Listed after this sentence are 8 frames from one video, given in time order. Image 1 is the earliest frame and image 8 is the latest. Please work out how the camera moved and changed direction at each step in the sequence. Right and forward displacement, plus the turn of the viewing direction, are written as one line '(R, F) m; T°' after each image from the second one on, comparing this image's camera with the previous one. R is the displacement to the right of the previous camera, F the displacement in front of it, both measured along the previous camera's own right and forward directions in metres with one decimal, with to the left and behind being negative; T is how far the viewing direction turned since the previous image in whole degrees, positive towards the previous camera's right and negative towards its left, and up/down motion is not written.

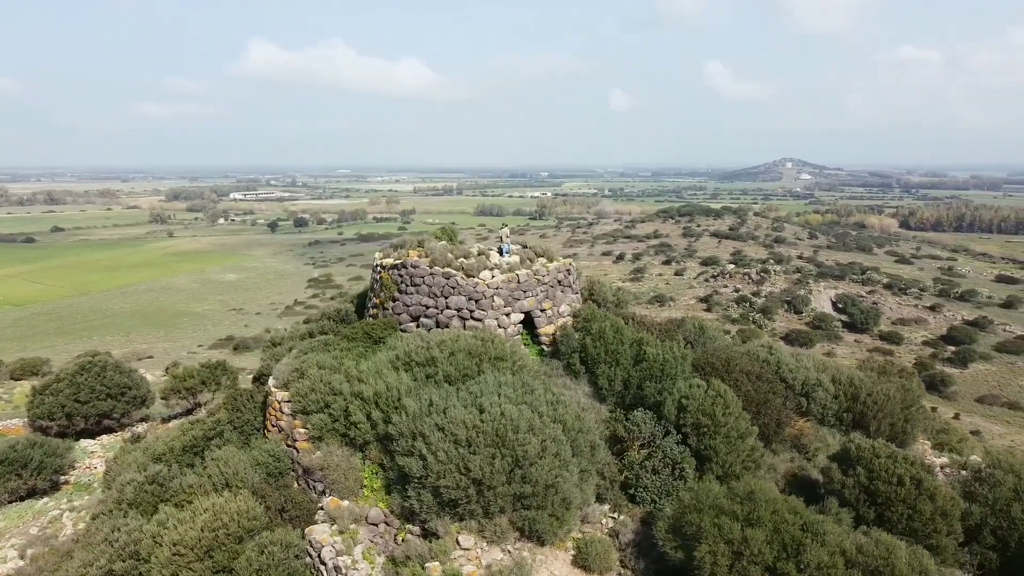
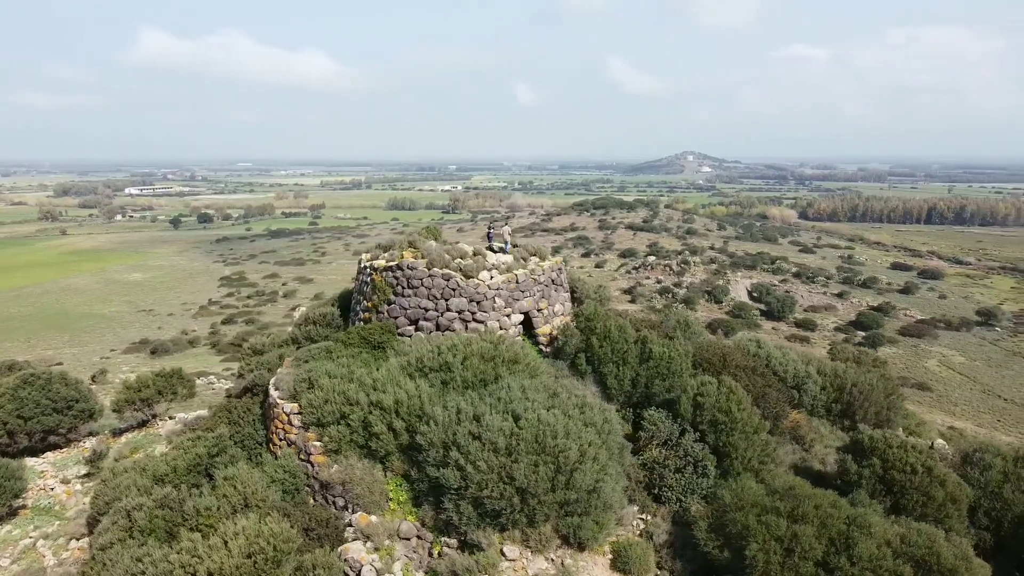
(-1.4, +0.3) m; +6°
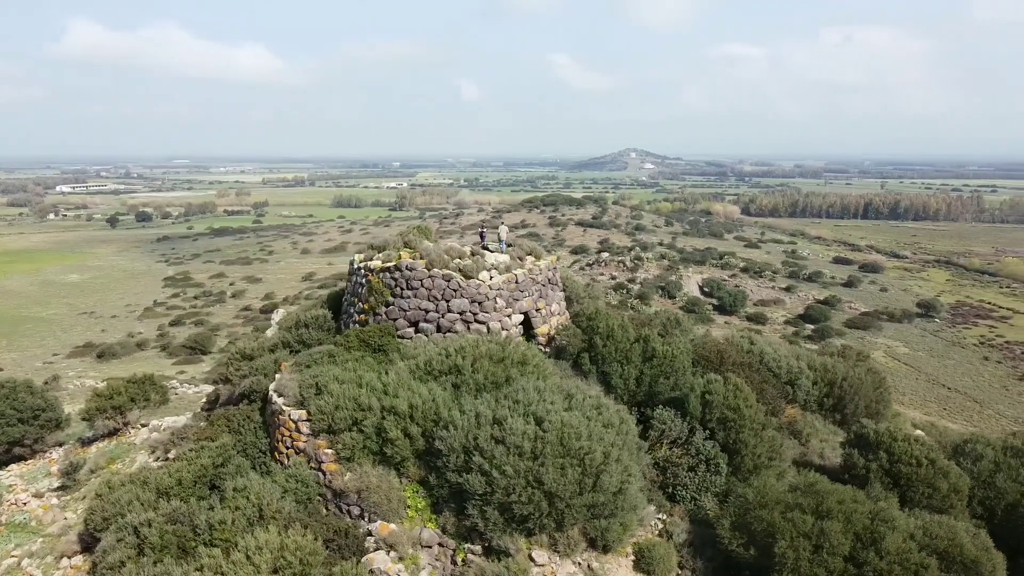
(-0.8, +0.2) m; +4°
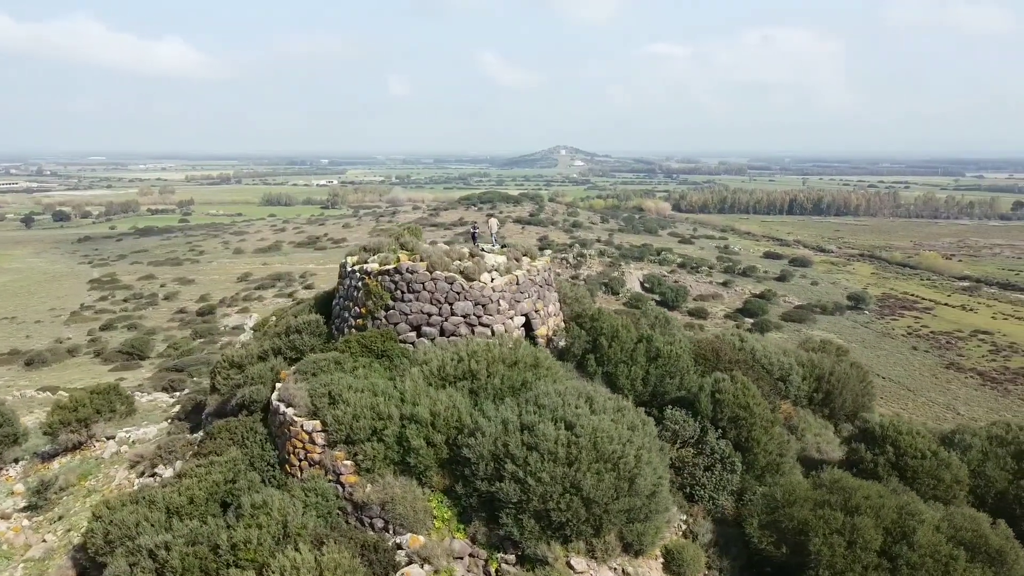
(-1.0, +0.2) m; +5°
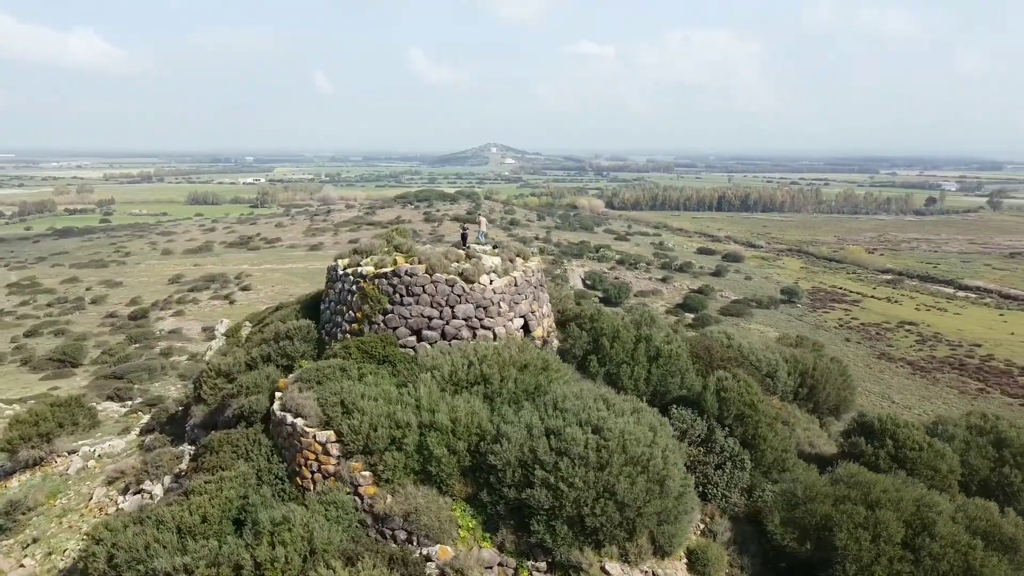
(-1.0, +0.2) m; +5°
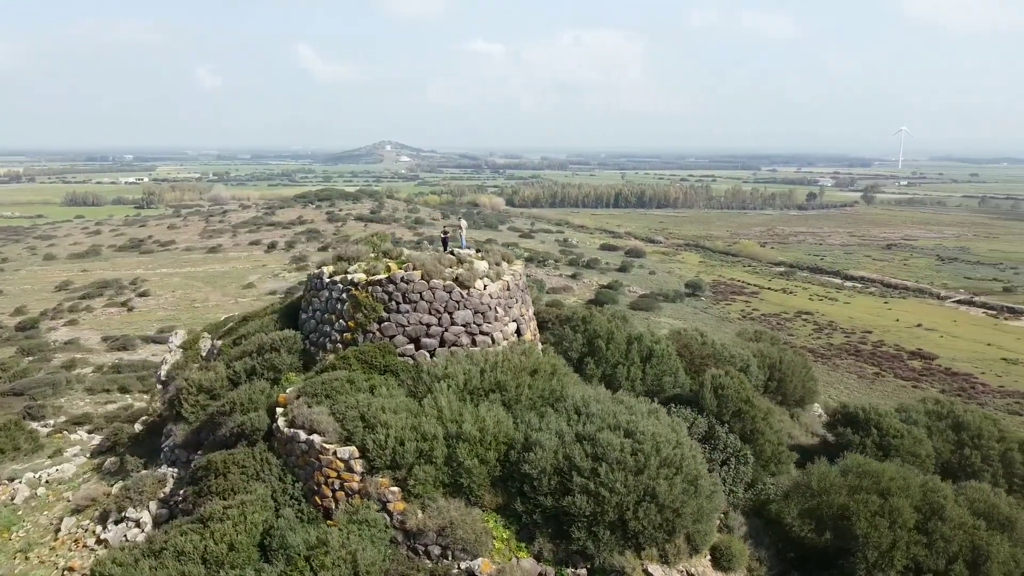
(-1.4, +0.2) m; +7°
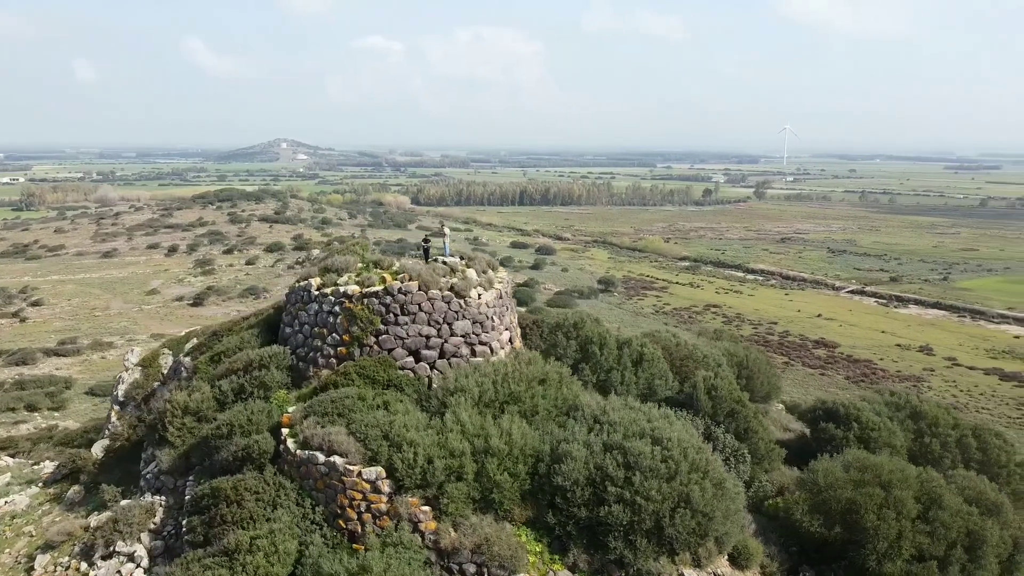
(-1.3, +0.1) m; +7°
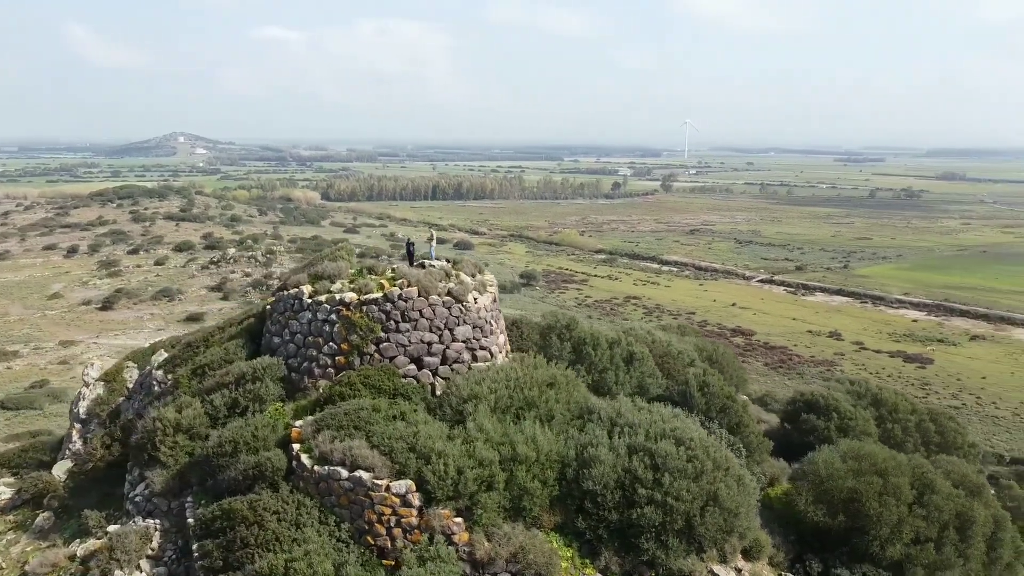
(-1.2, +0.1) m; +6°
